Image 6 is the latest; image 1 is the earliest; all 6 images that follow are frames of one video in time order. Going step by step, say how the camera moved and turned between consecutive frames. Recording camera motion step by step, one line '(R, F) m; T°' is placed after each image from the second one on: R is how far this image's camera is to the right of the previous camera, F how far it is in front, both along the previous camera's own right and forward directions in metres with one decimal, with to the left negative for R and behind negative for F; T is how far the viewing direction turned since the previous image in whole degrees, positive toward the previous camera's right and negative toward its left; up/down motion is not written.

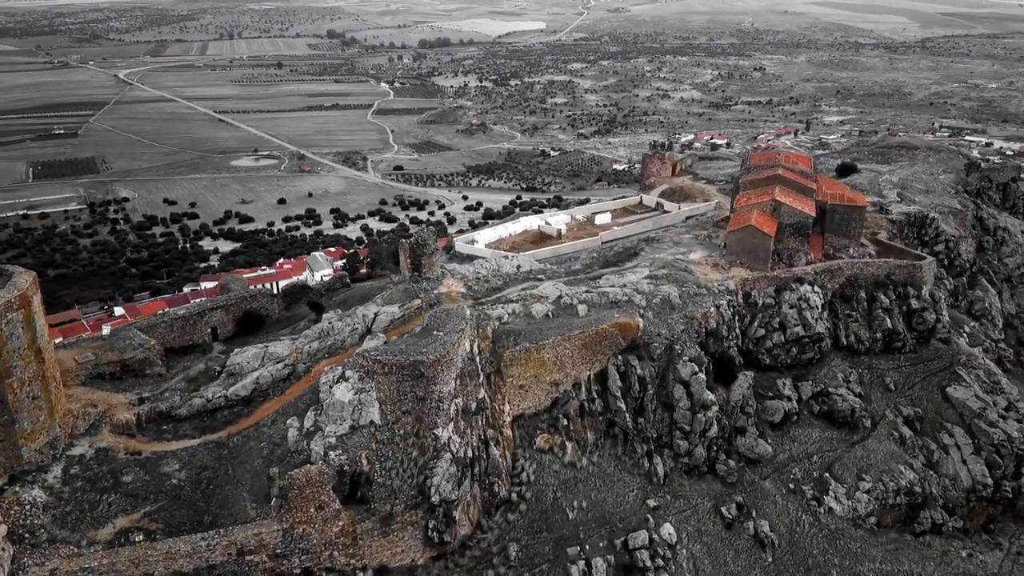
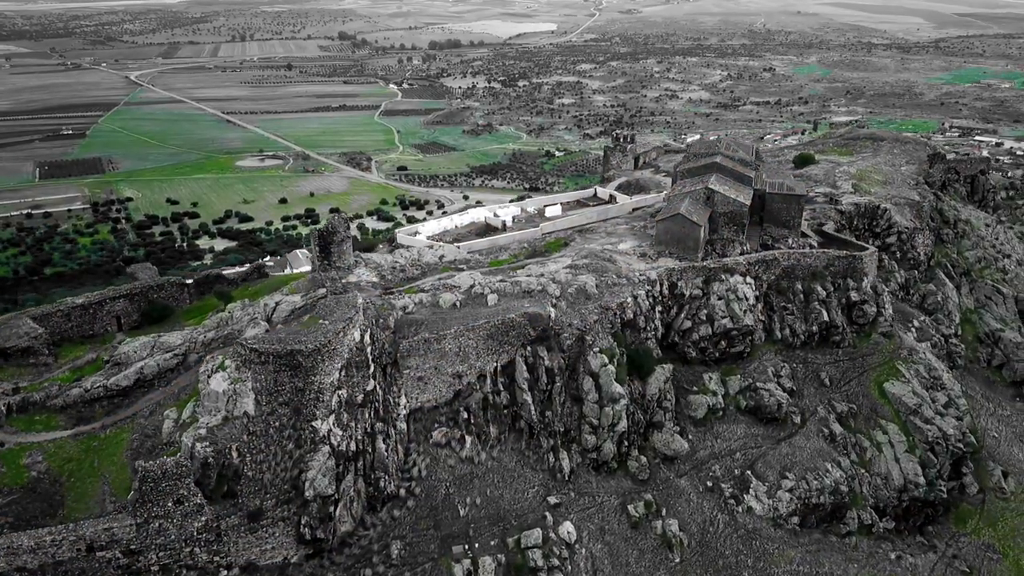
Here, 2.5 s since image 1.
(+3.8, +1.0) m; 0°
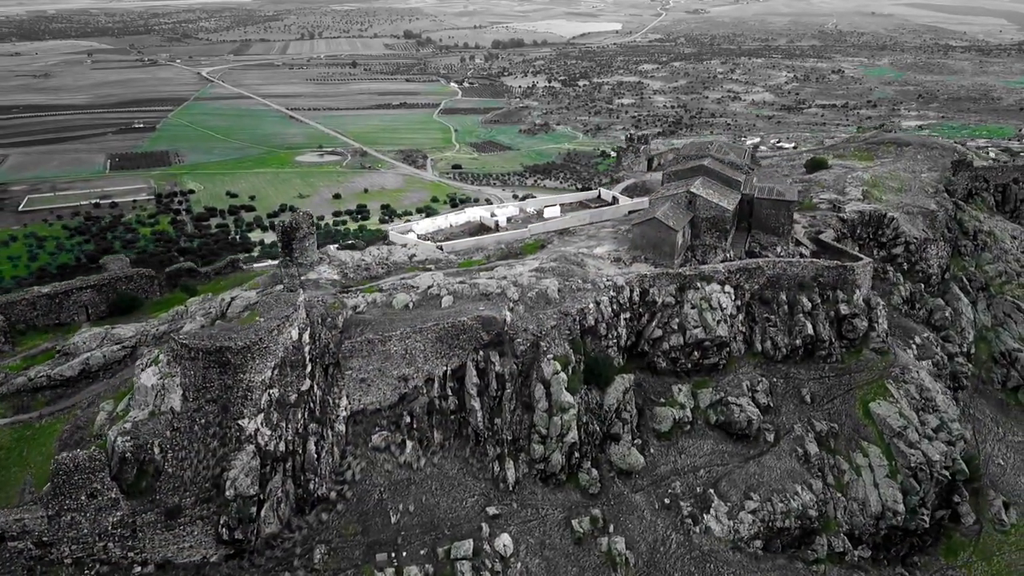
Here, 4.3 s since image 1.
(+3.4, +0.9) m; -4°
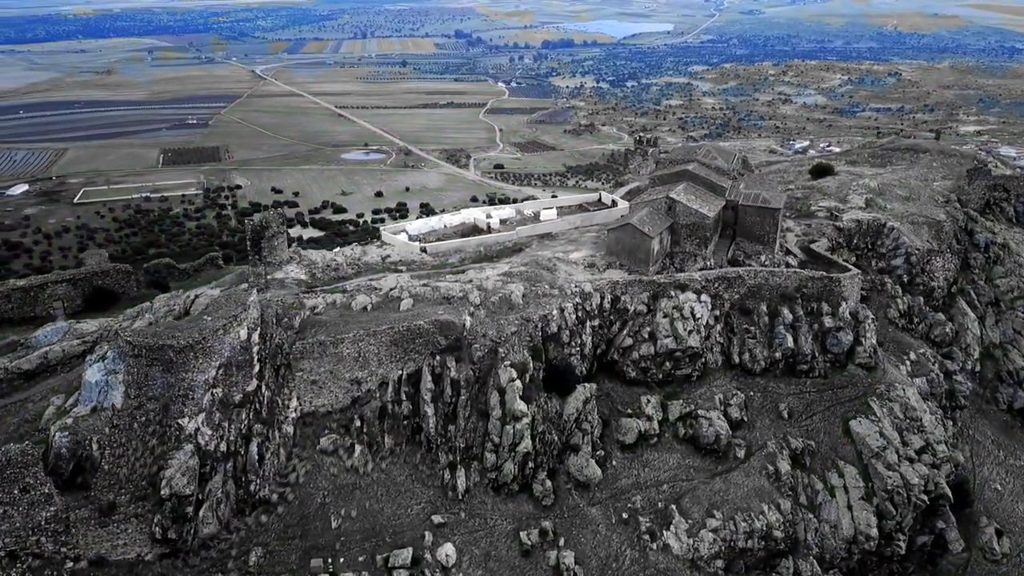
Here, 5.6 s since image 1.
(+2.7, +0.6) m; -3°
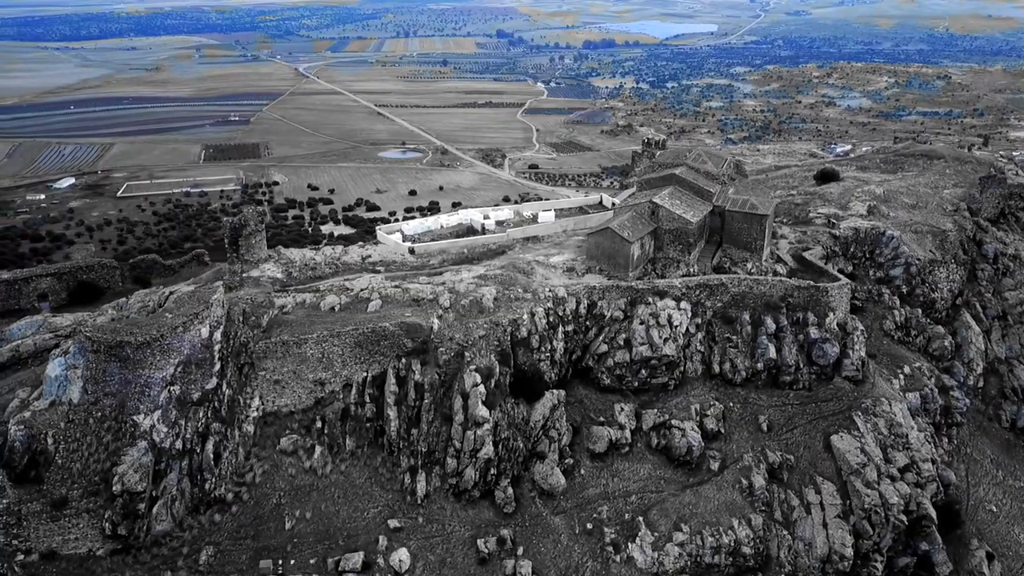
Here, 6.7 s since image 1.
(+2.2, +0.4) m; -2°
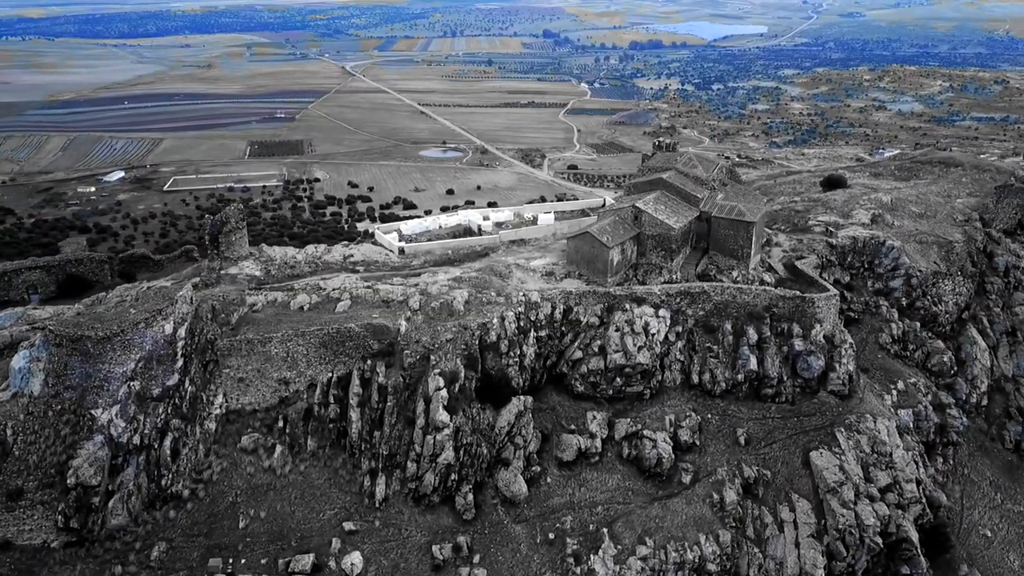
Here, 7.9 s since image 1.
(+2.3, +0.4) m; -3°
